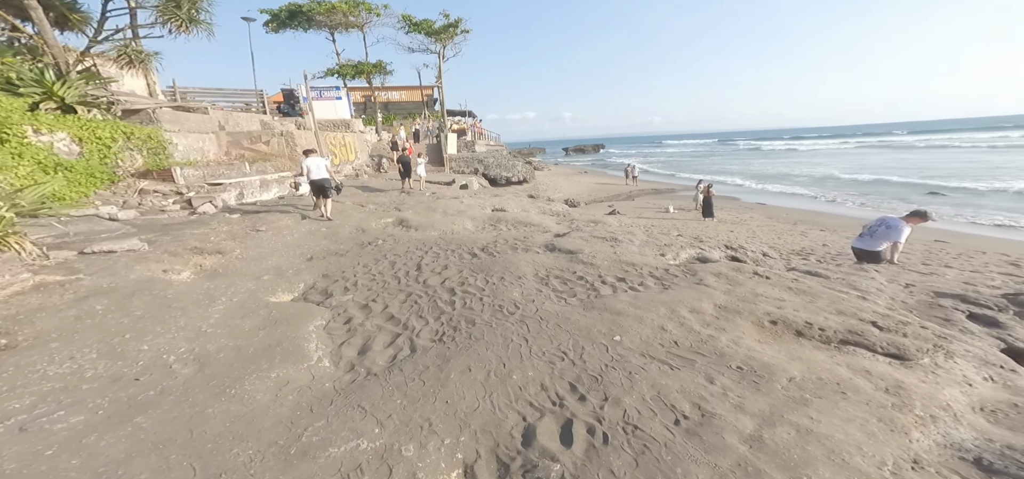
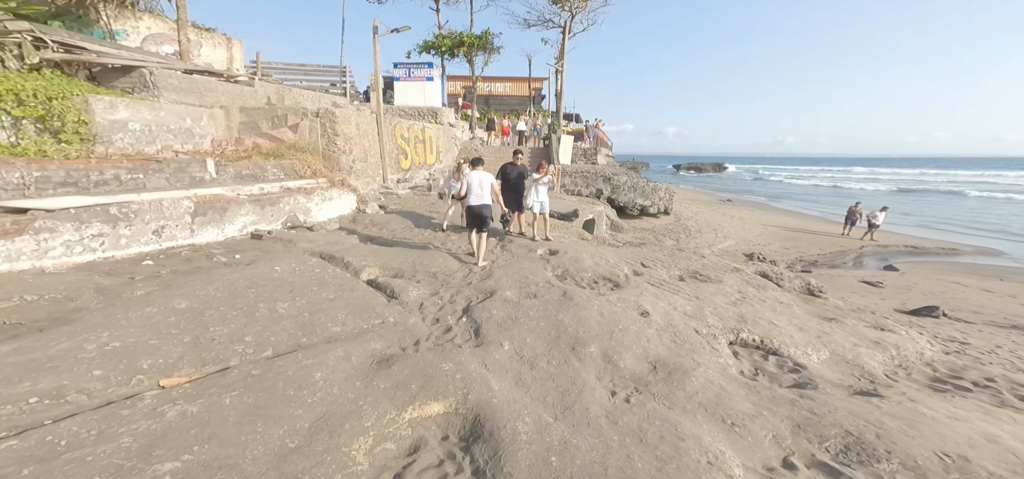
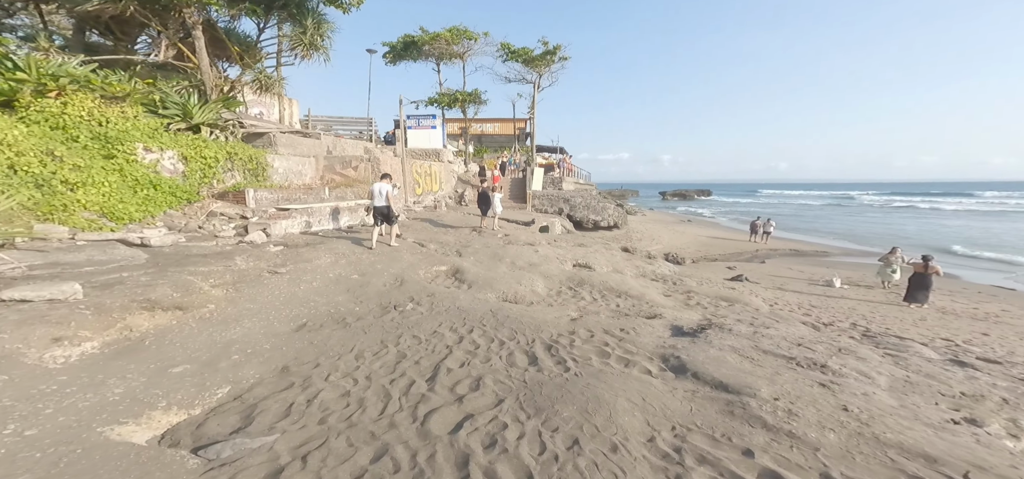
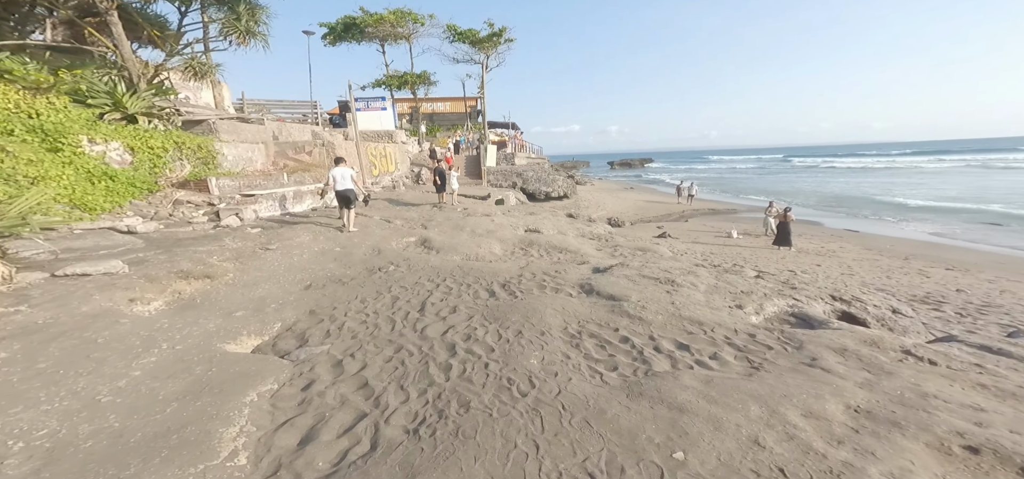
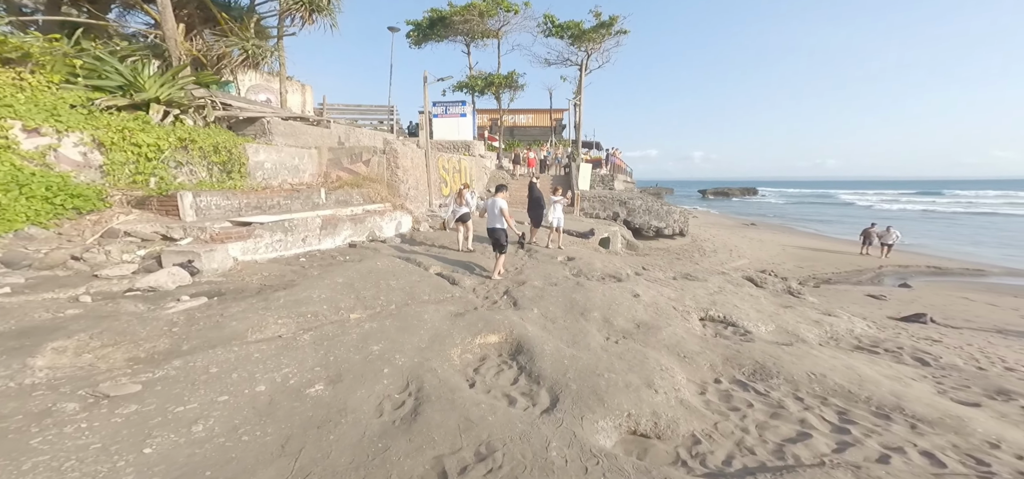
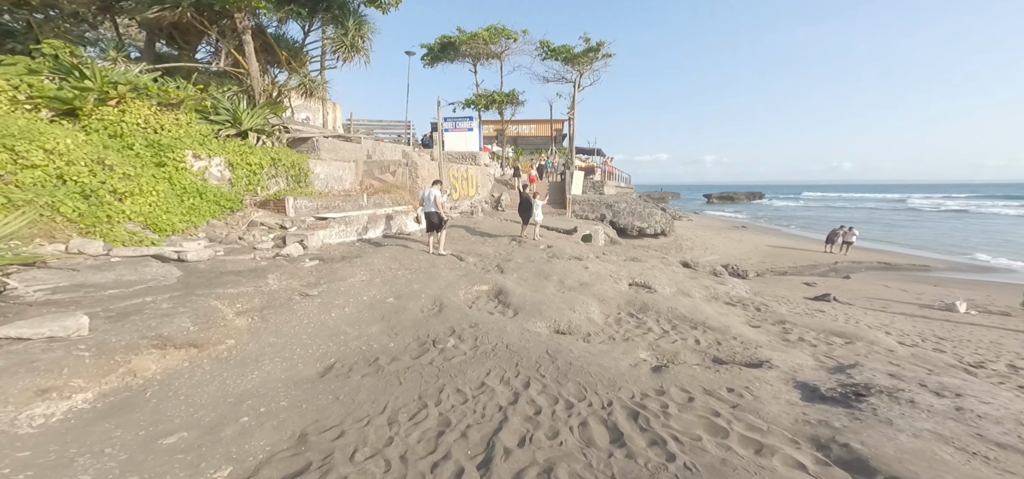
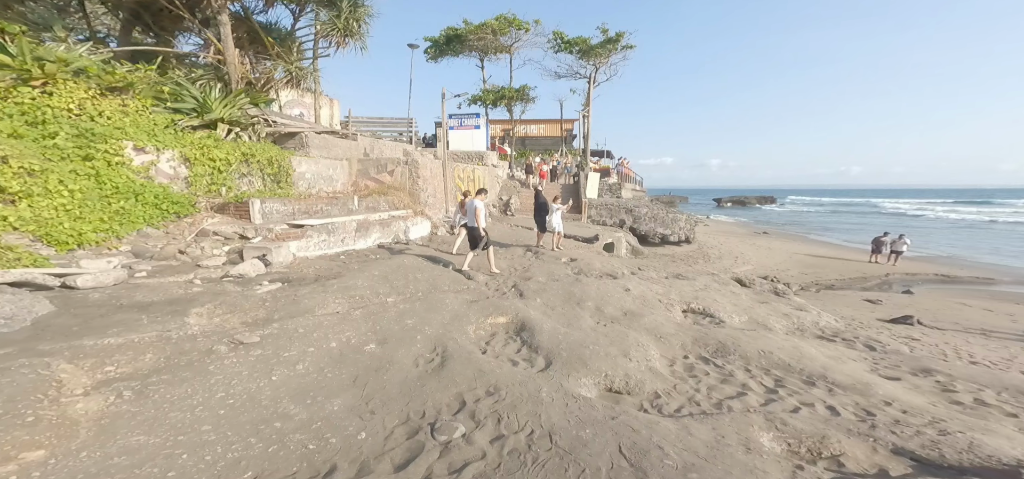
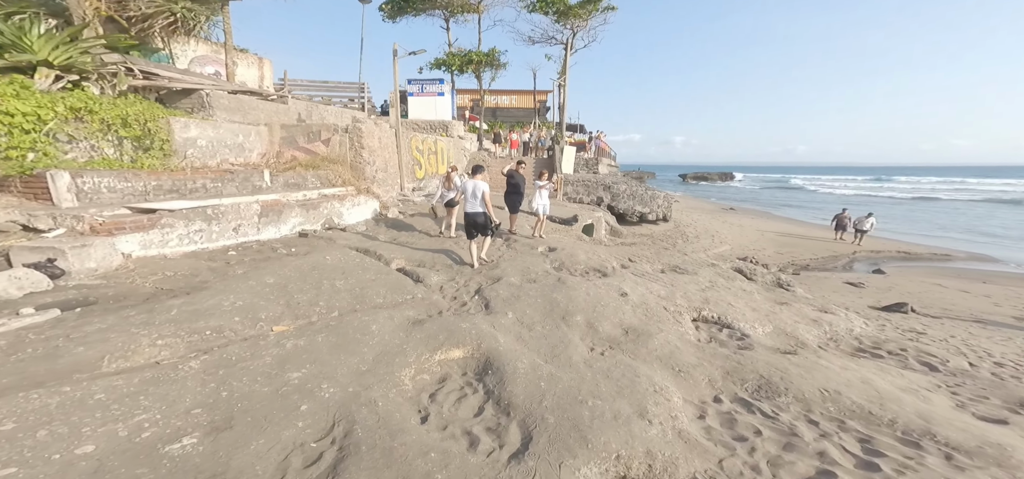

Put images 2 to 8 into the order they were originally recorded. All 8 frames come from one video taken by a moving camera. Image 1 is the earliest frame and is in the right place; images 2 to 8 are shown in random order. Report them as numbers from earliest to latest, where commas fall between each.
4, 3, 6, 7, 5, 8, 2
